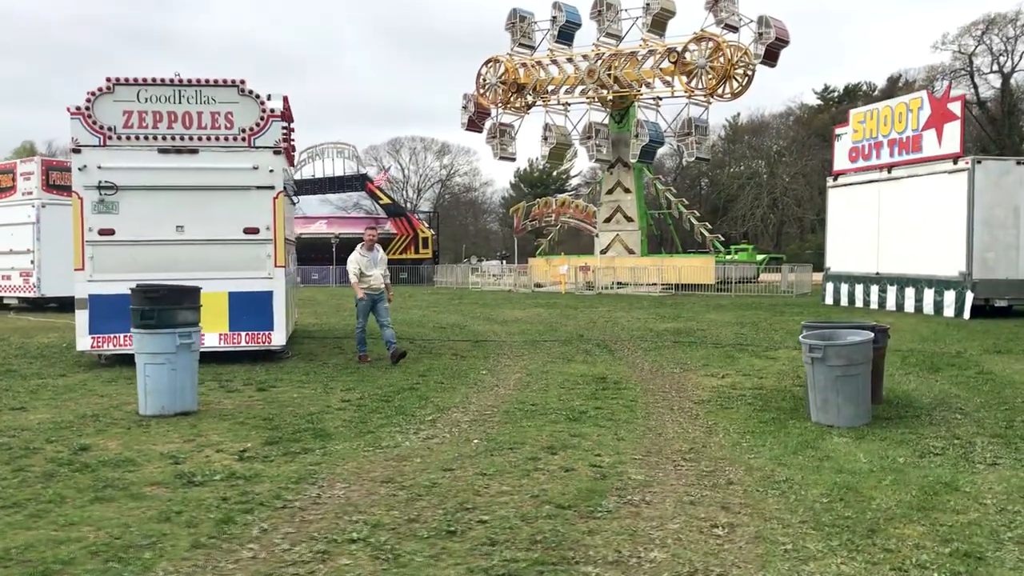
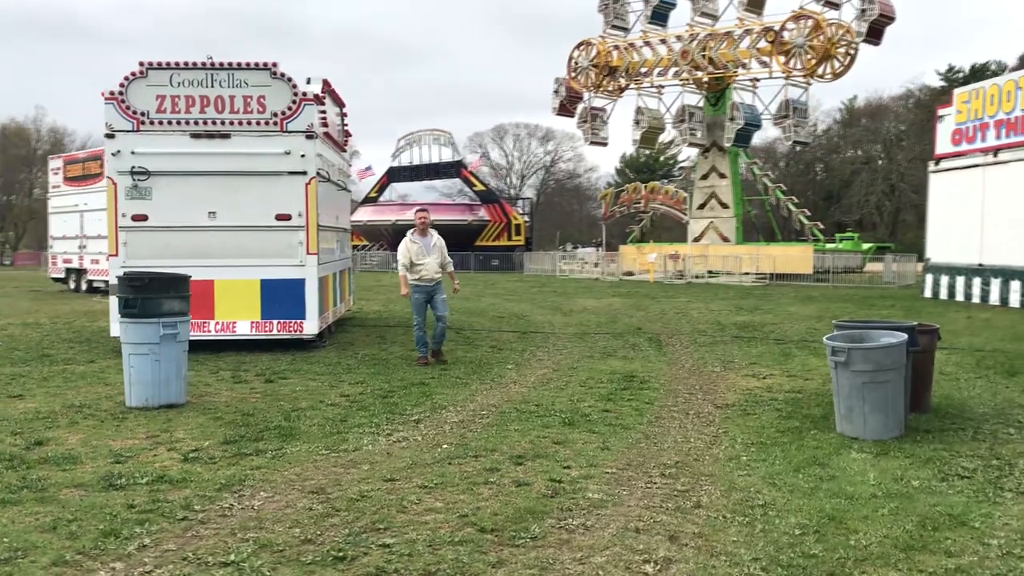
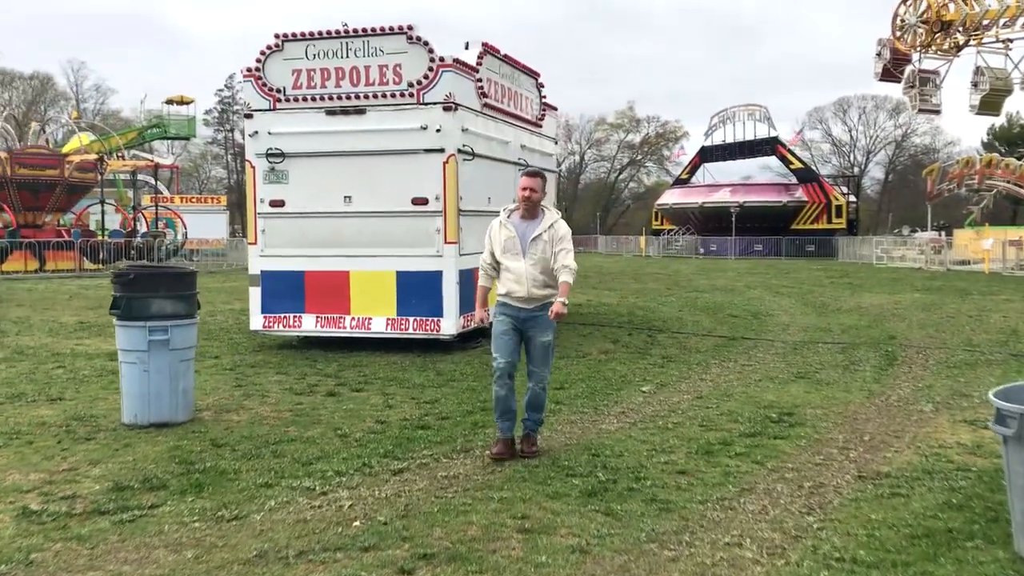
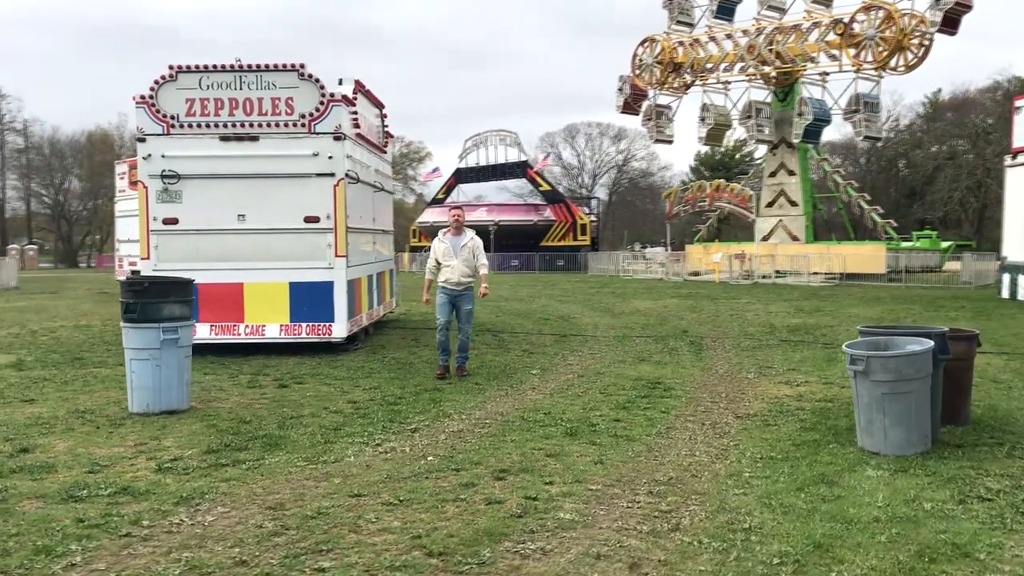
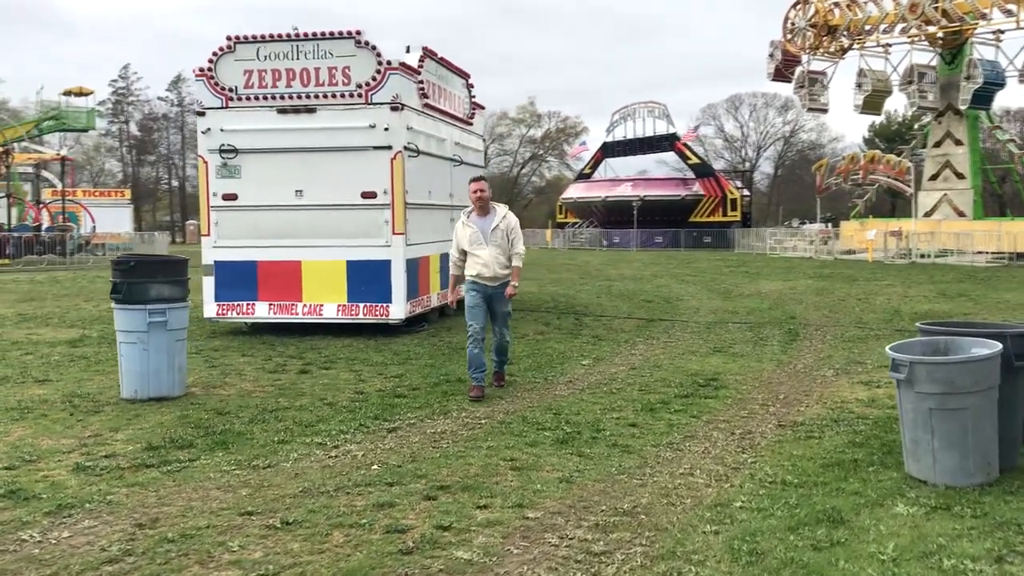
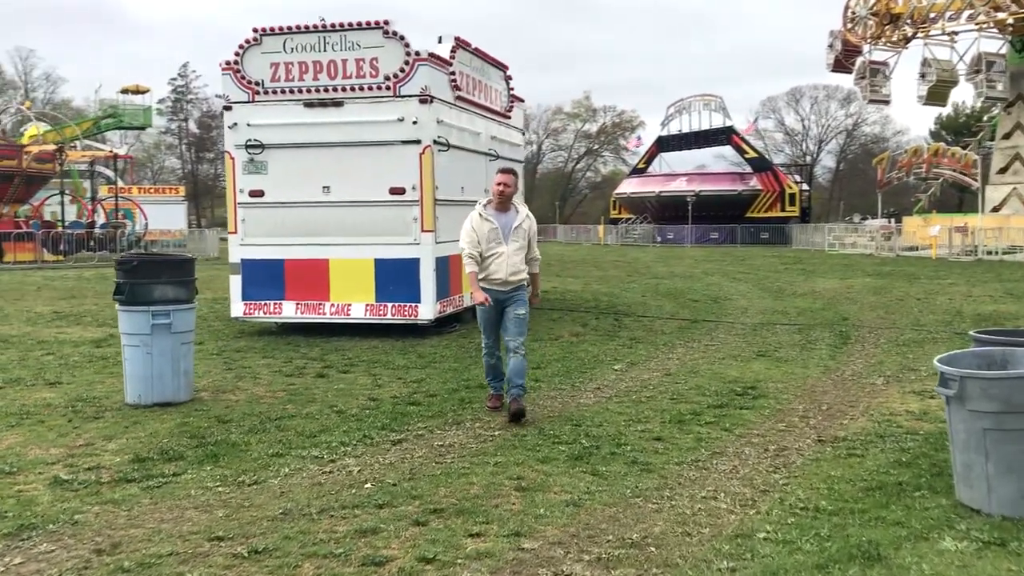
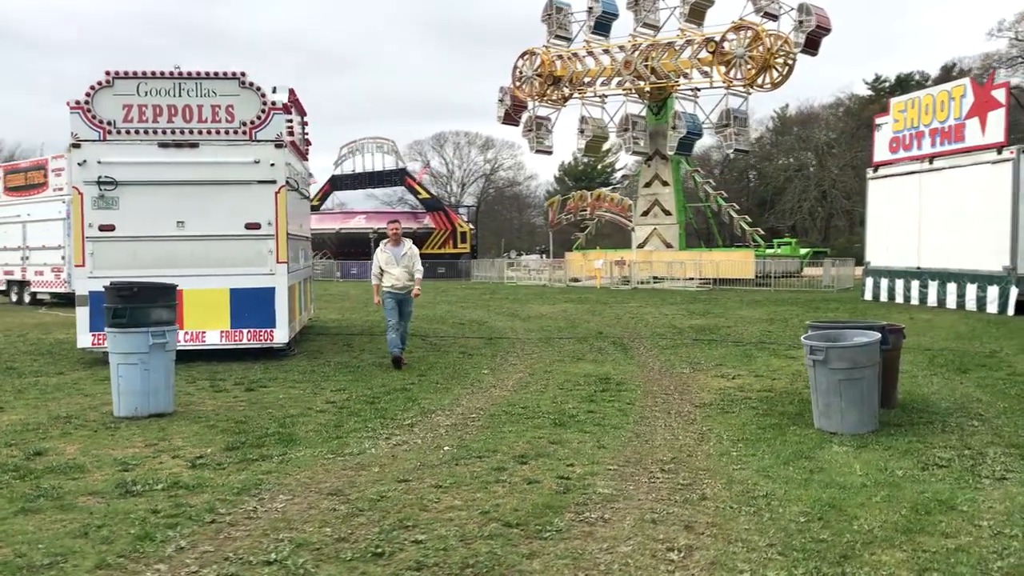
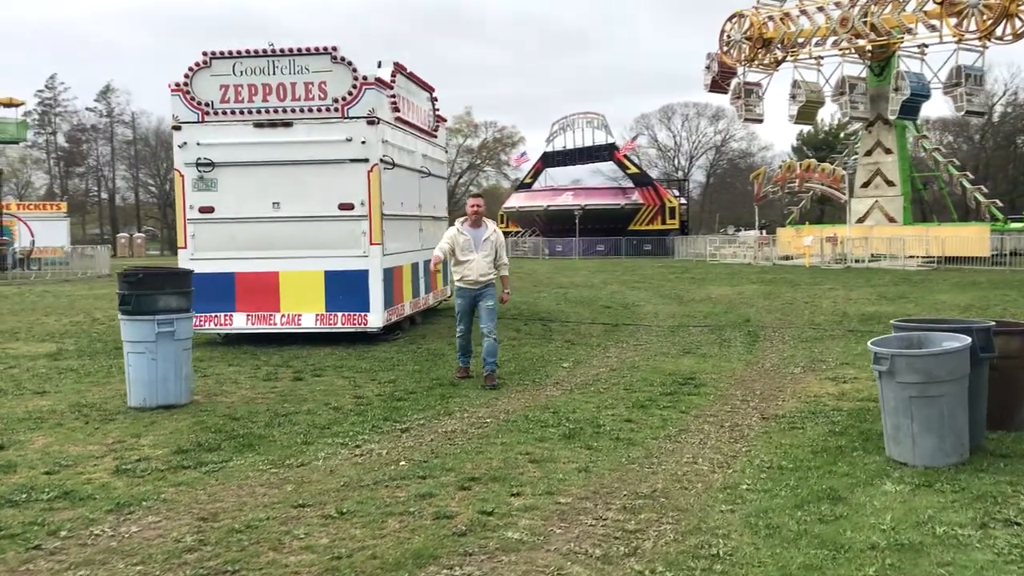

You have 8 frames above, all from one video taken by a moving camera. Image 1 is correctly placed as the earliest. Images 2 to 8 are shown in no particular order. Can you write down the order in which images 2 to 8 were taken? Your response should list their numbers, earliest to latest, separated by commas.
7, 2, 4, 8, 5, 6, 3
